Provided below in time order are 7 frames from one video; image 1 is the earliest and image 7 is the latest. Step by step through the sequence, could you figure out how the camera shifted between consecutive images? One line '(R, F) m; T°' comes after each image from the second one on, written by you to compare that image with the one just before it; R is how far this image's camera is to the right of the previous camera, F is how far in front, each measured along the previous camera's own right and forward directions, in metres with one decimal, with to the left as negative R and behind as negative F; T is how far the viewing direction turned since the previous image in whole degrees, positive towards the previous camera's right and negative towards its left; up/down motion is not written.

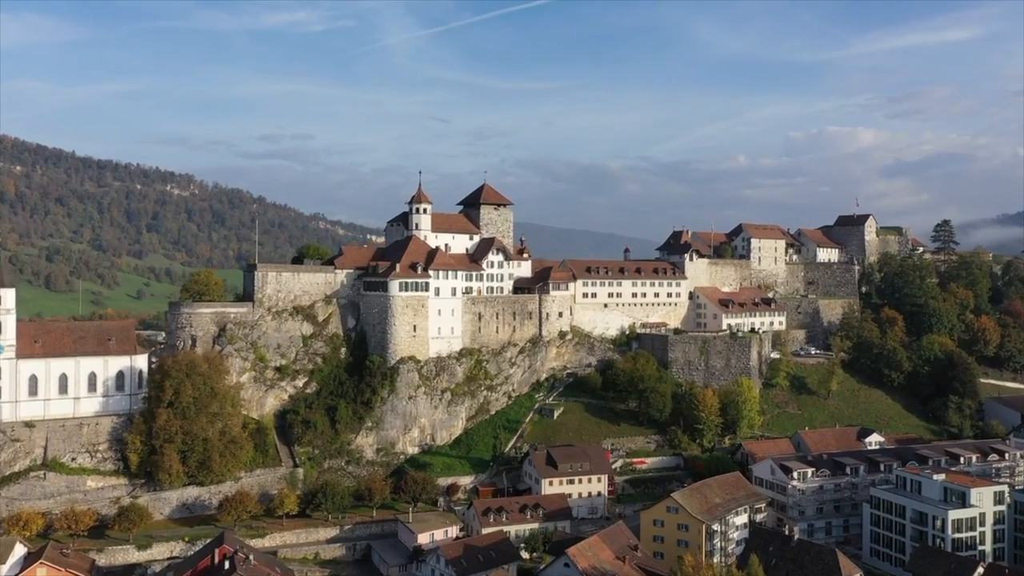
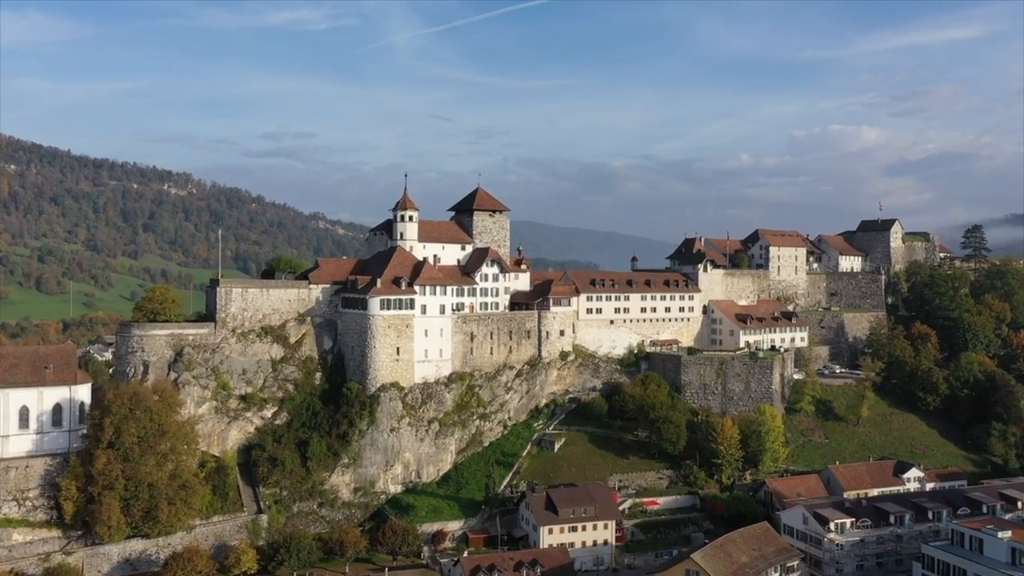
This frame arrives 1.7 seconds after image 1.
(+0.5, +7.1) m; 0°
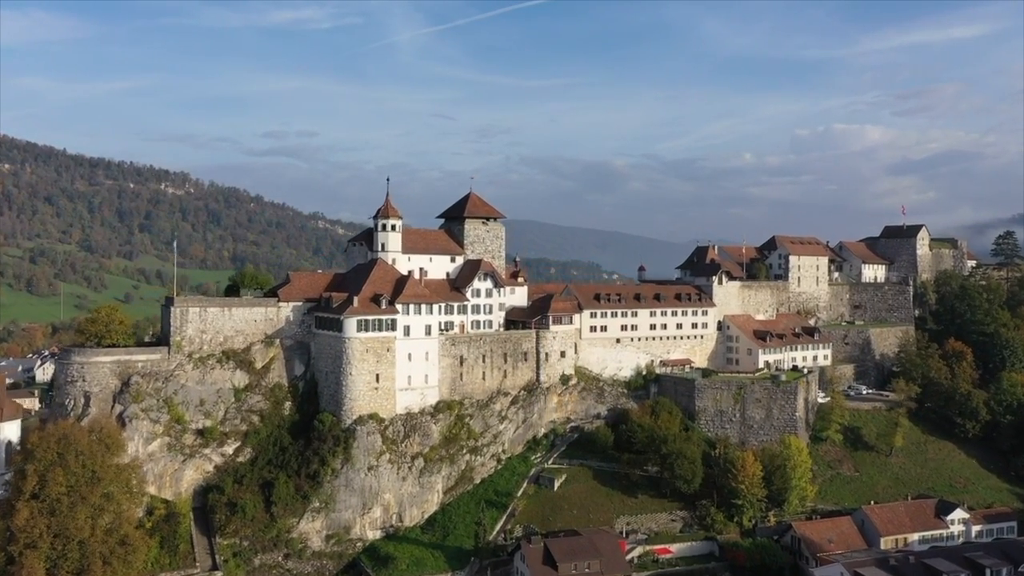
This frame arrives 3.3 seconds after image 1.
(+0.5, +6.5) m; 0°
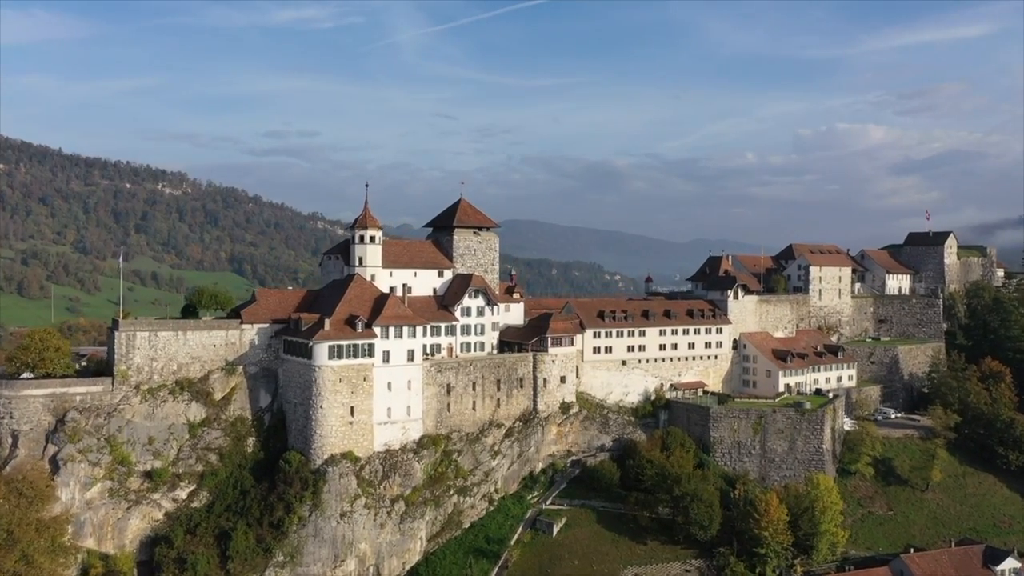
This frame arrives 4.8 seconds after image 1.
(+0.5, +6.0) m; 0°
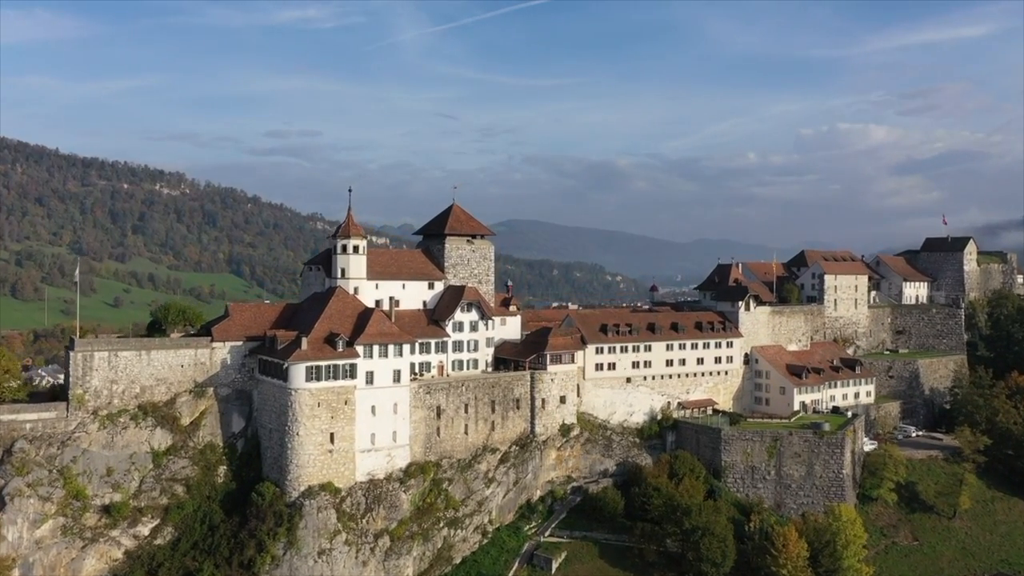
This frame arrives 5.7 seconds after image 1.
(+0.3, +3.8) m; 0°
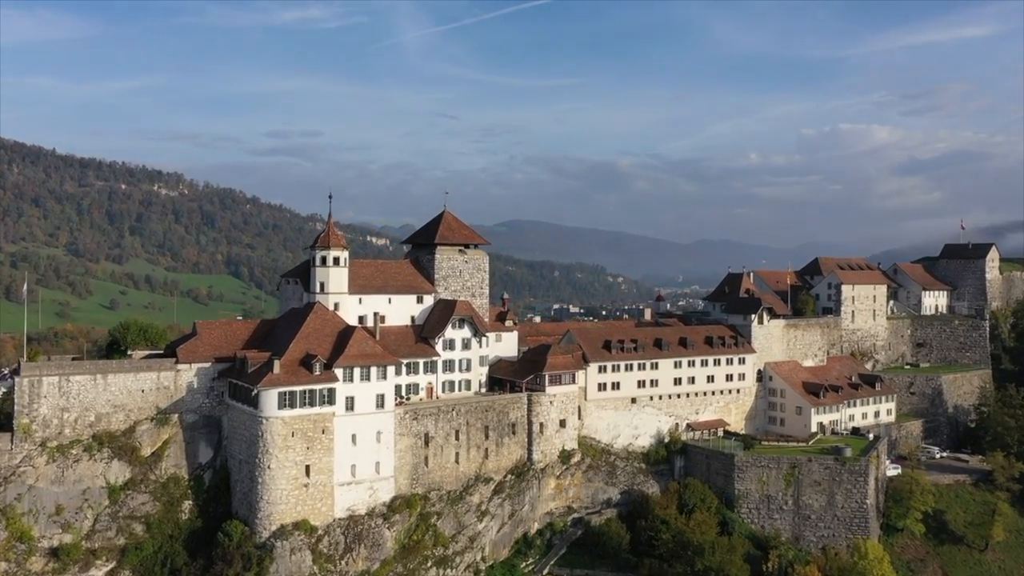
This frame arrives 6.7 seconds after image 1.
(+0.3, +3.9) m; 0°
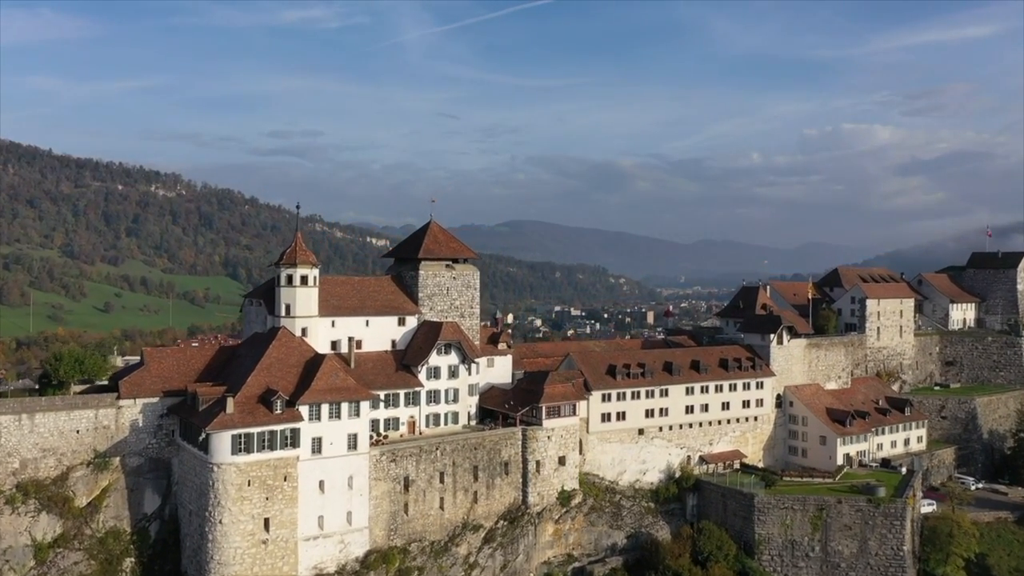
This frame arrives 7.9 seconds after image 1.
(+0.4, +5.0) m; 0°
